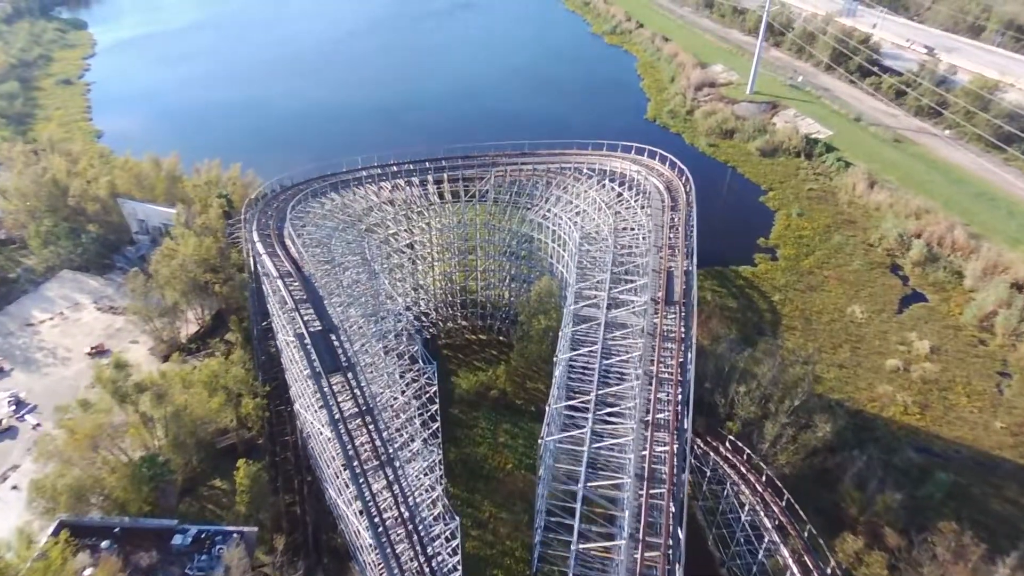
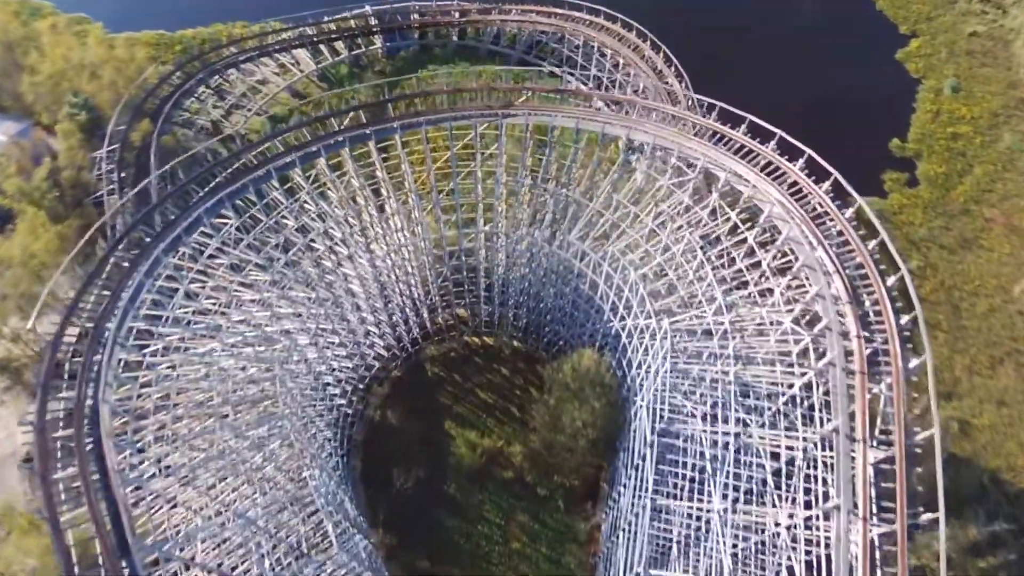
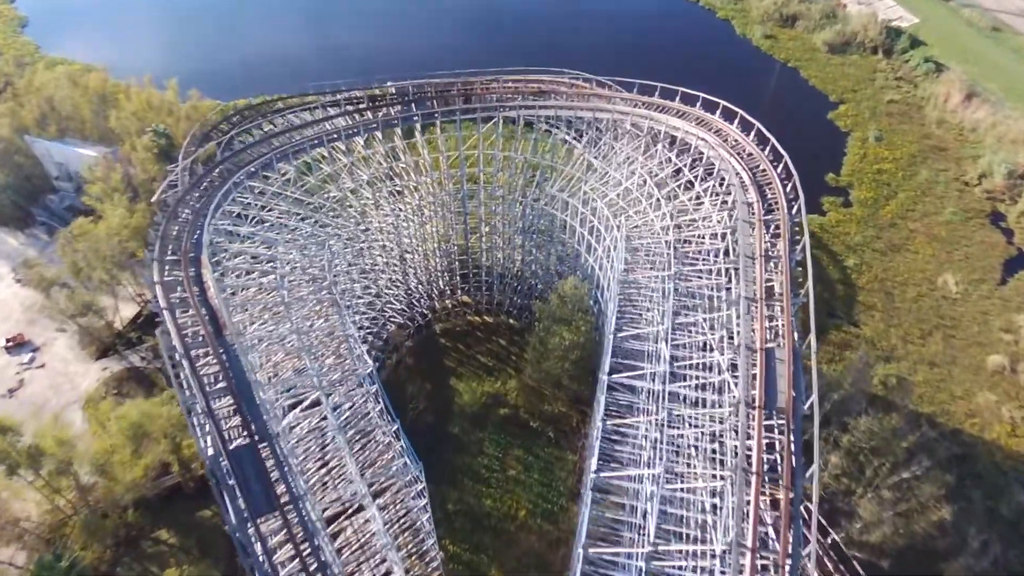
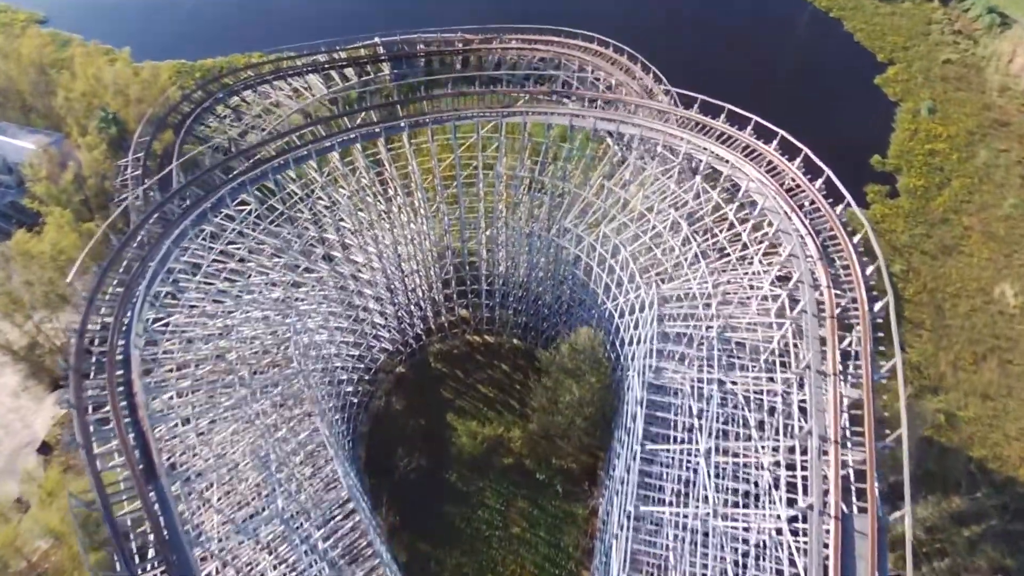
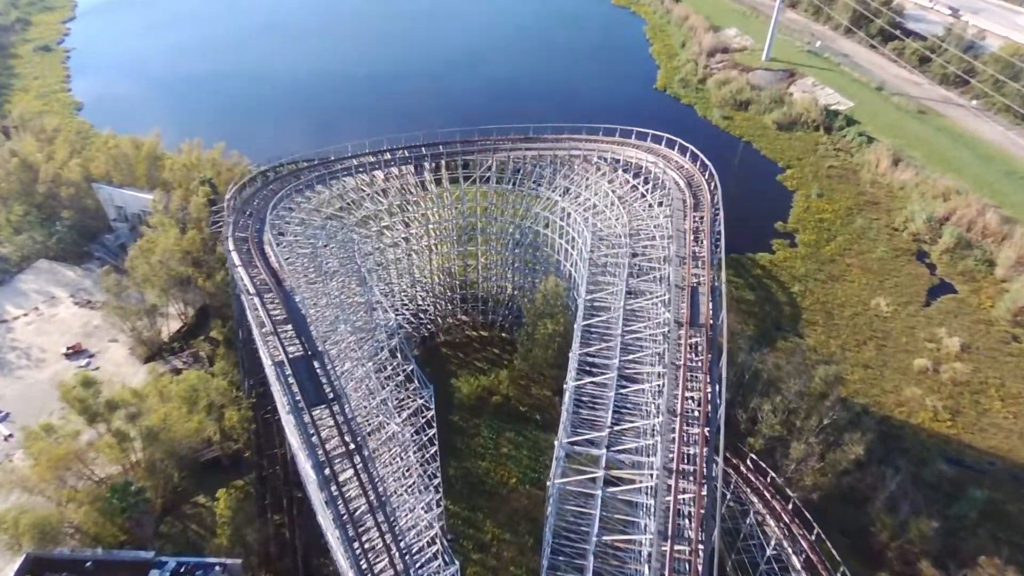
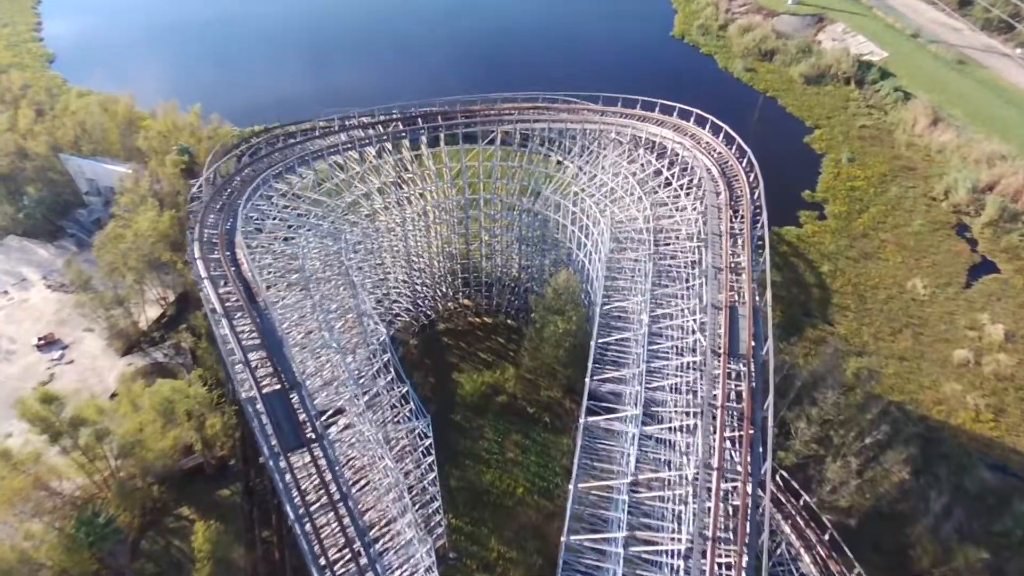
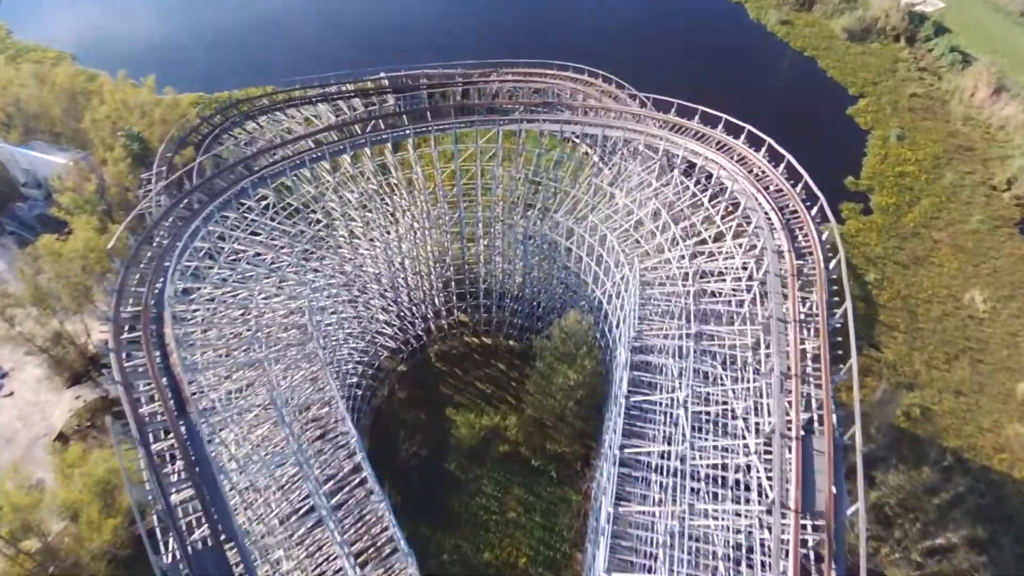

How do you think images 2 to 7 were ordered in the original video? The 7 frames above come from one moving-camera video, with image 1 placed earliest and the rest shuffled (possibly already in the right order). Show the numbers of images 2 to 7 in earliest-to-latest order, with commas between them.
5, 6, 3, 7, 4, 2
